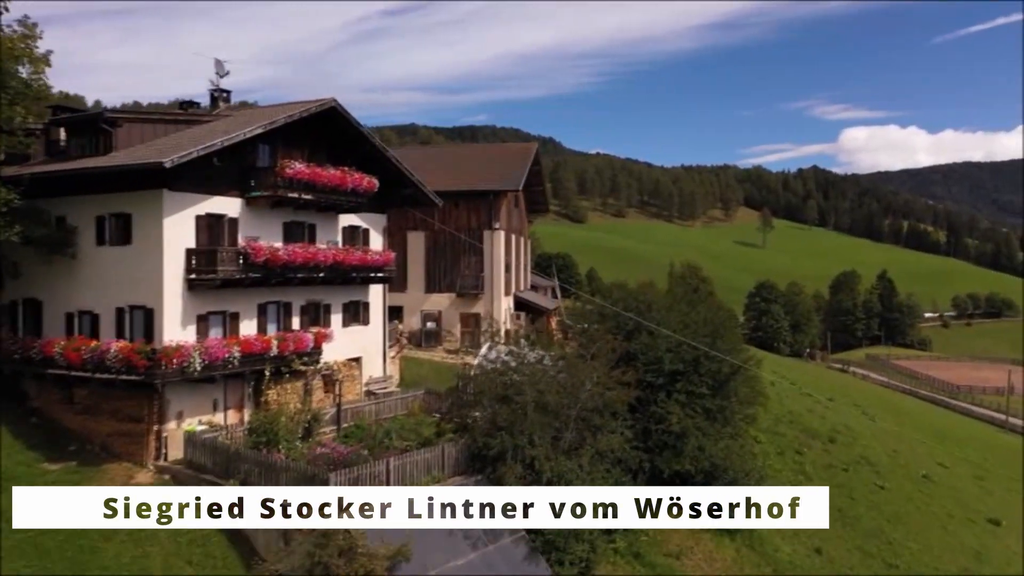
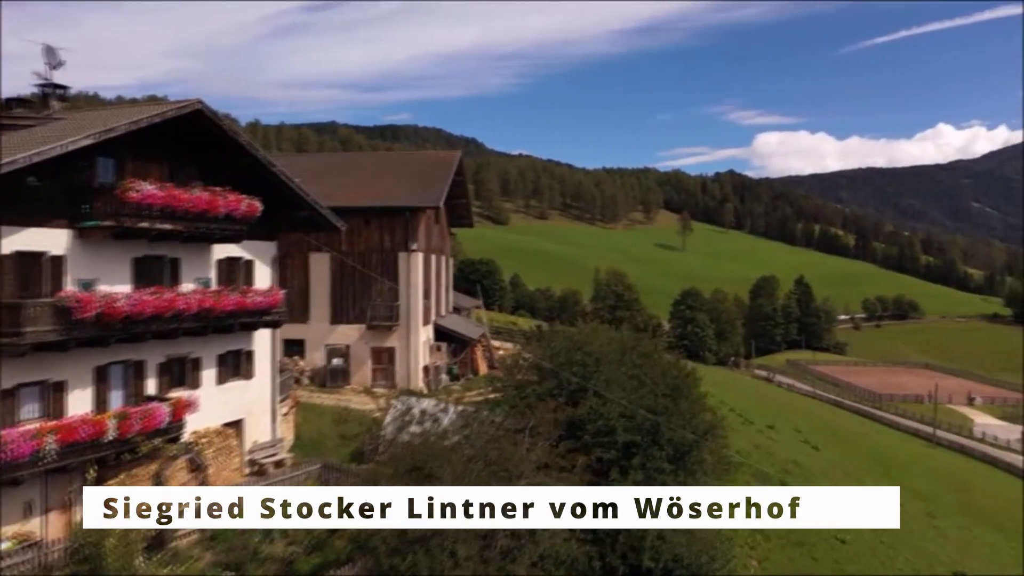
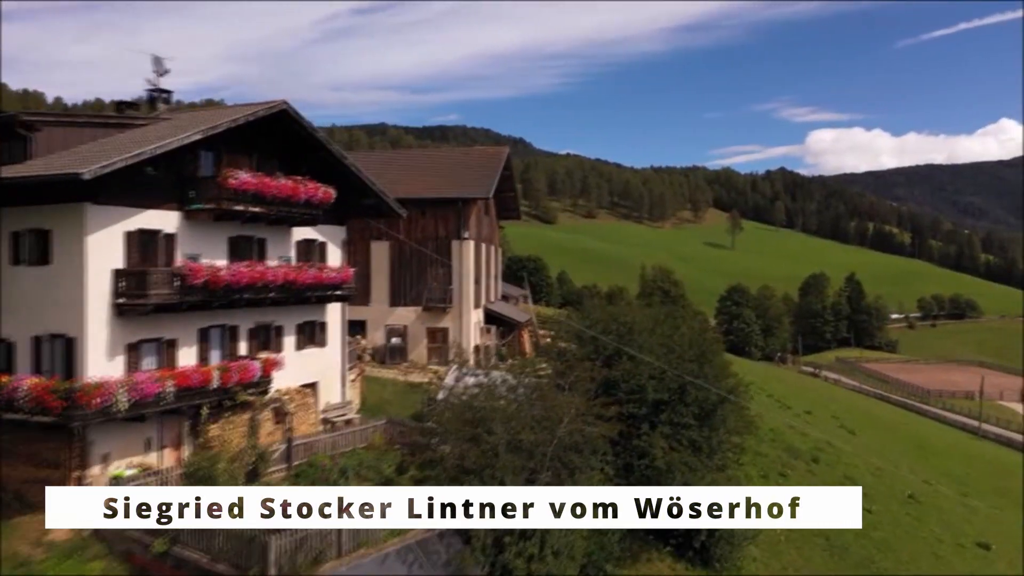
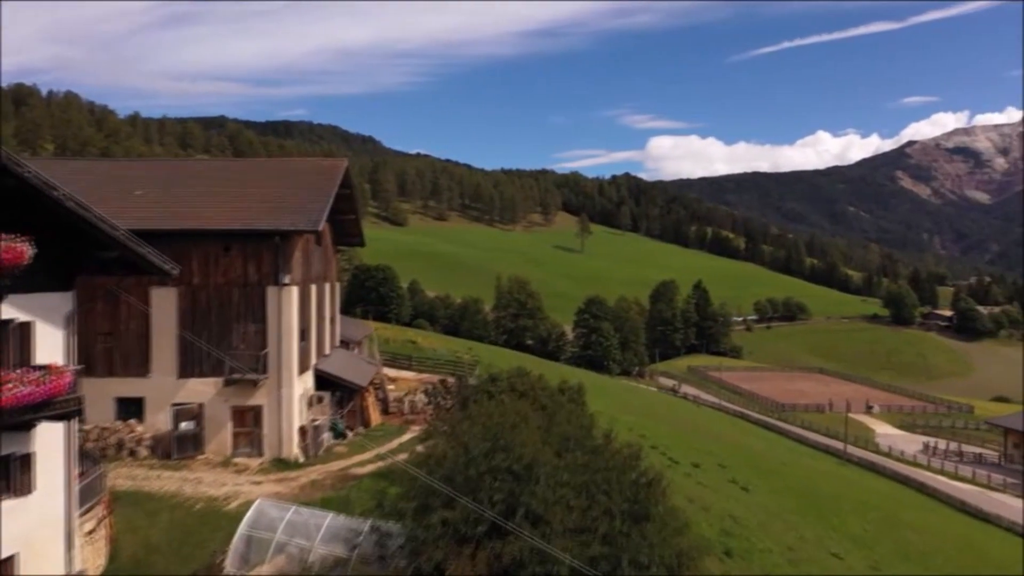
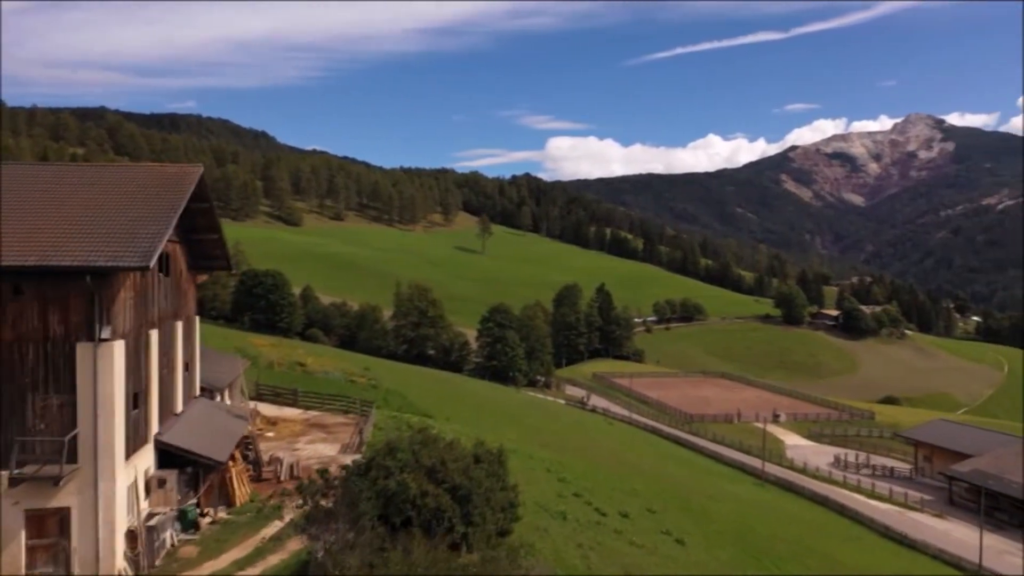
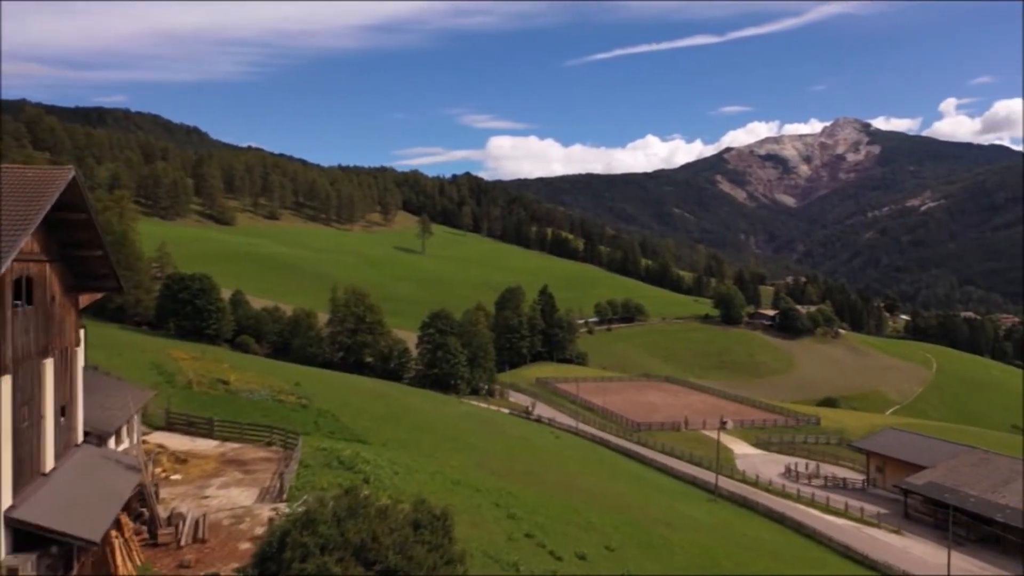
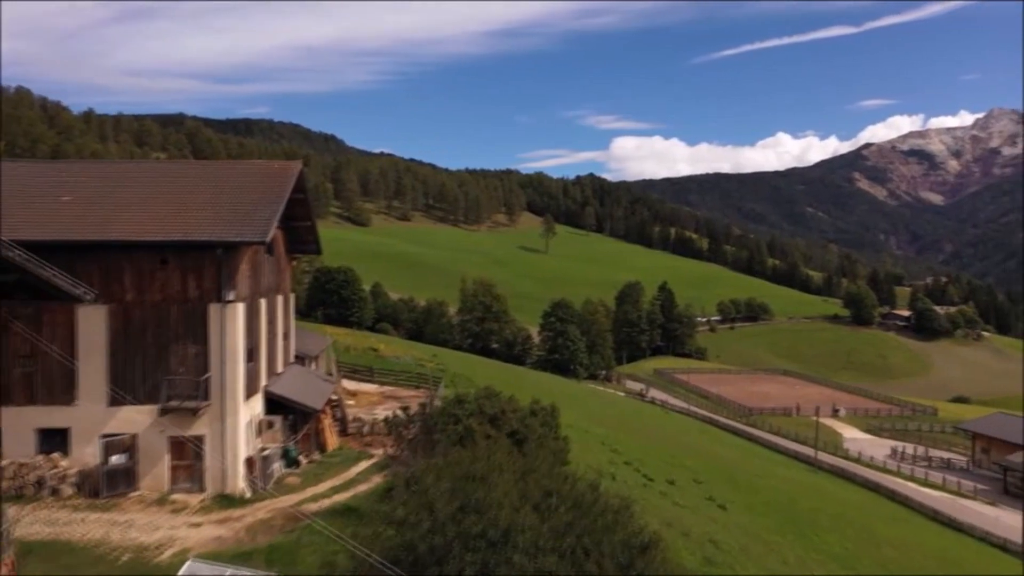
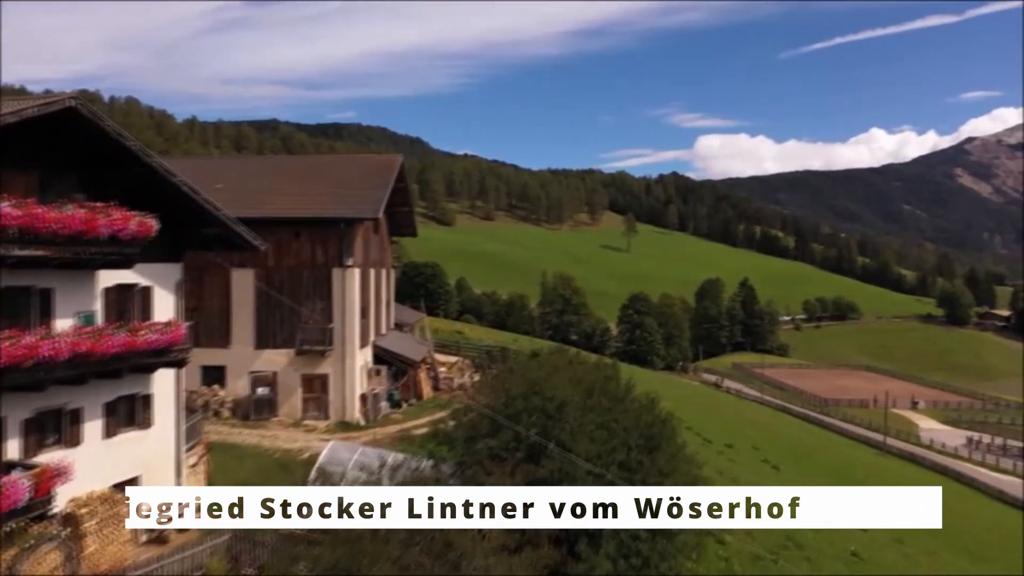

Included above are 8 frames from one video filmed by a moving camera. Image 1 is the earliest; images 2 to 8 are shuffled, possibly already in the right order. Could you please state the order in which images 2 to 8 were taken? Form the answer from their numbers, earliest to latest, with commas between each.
3, 2, 8, 4, 7, 5, 6
